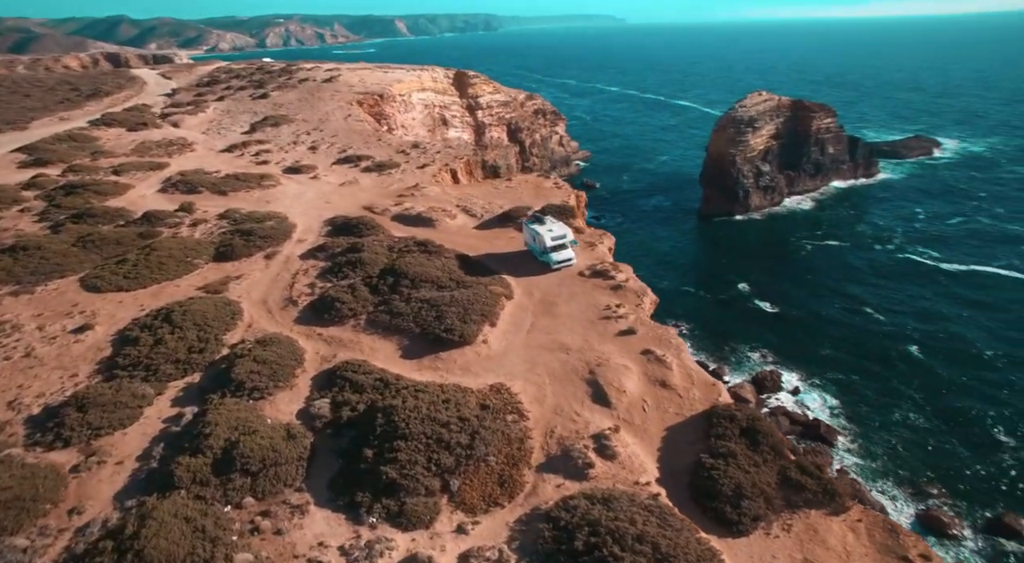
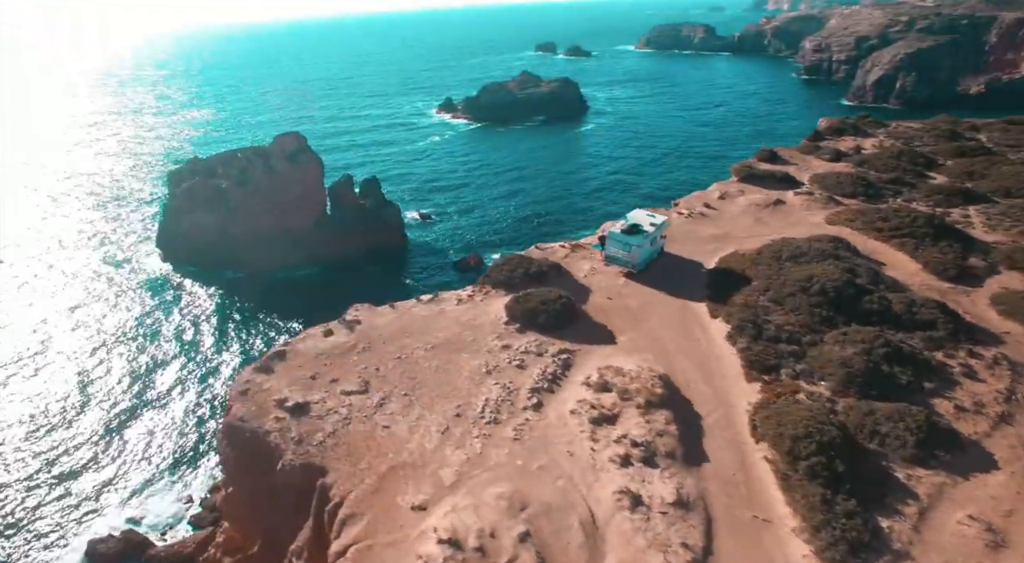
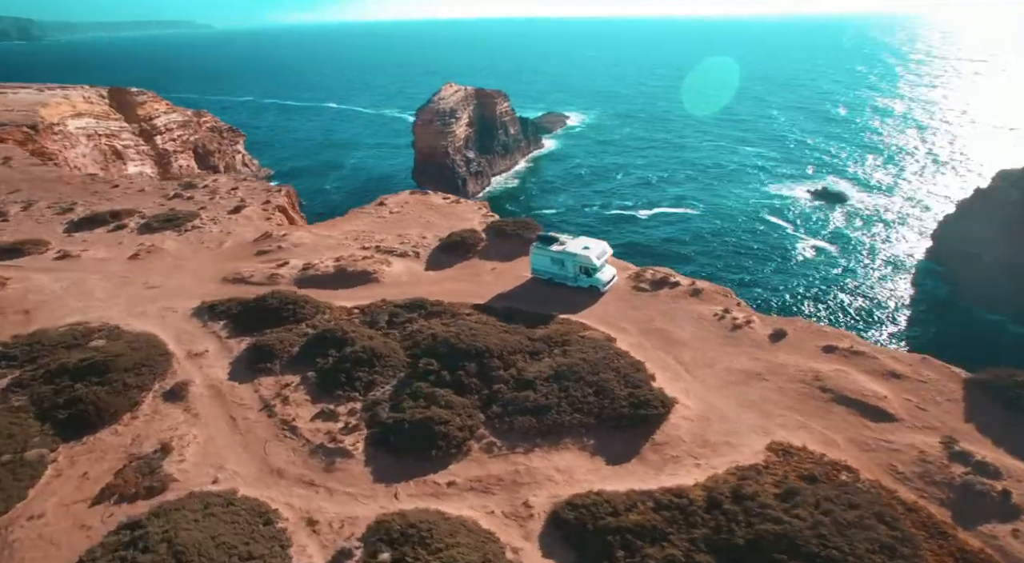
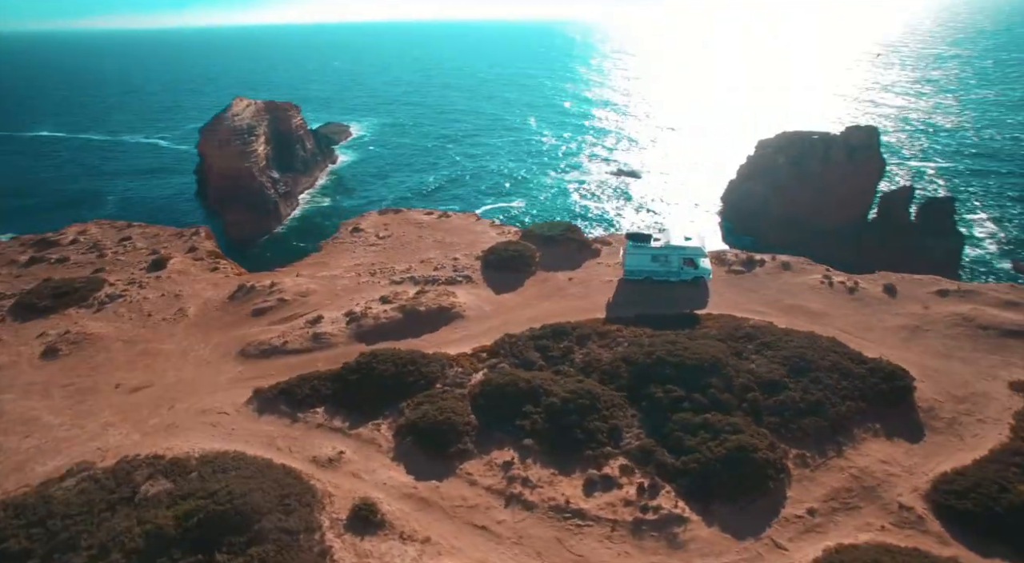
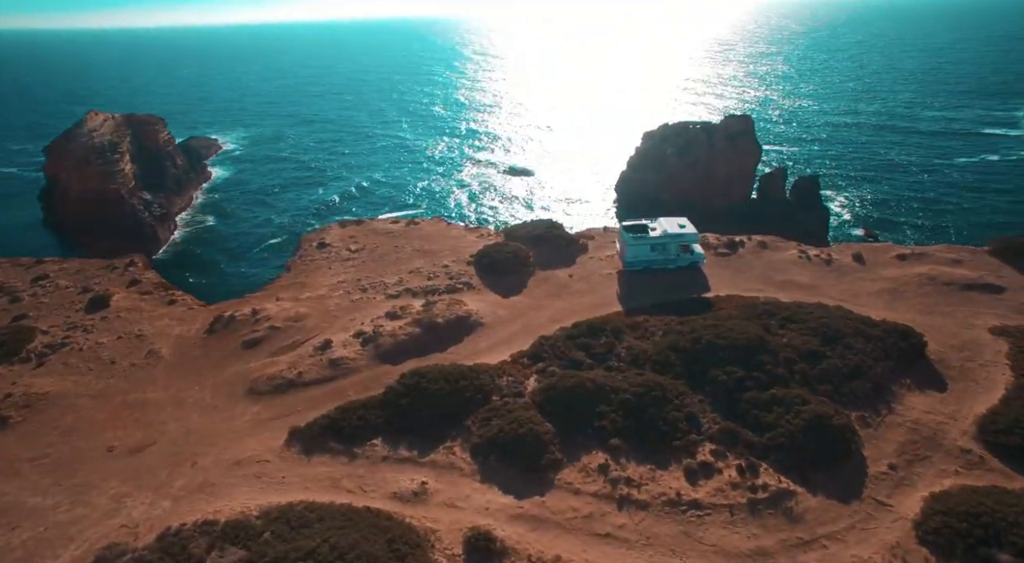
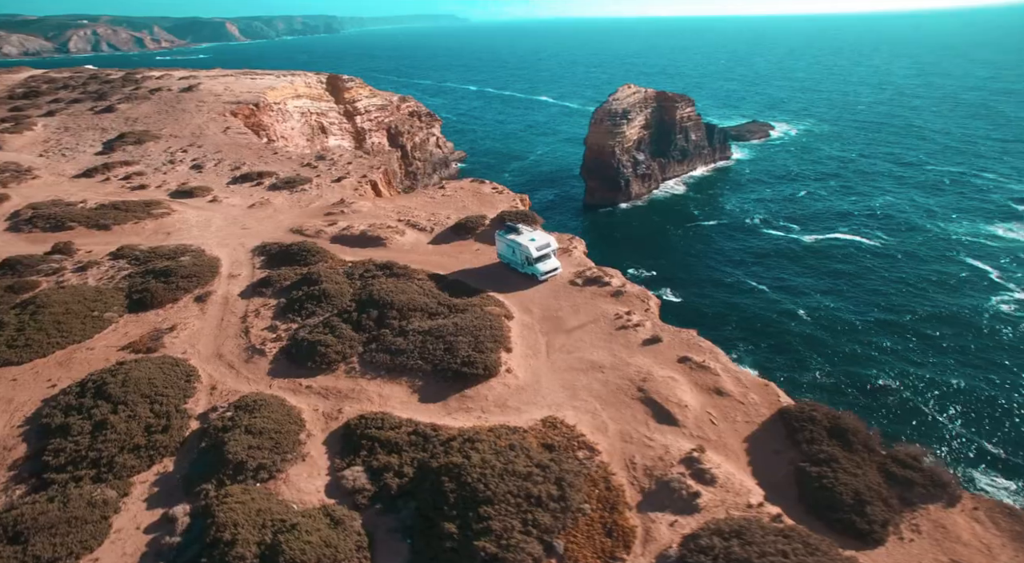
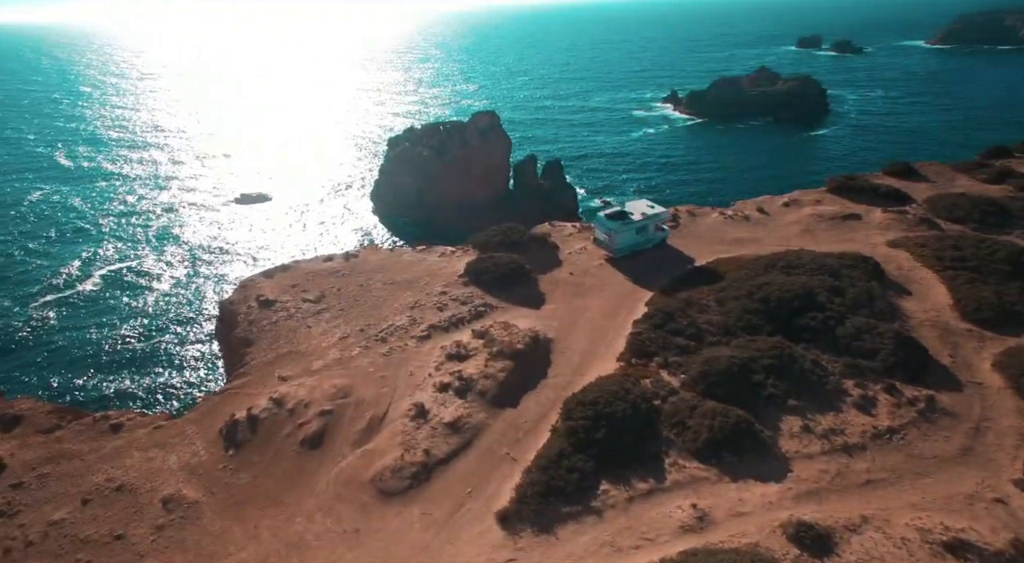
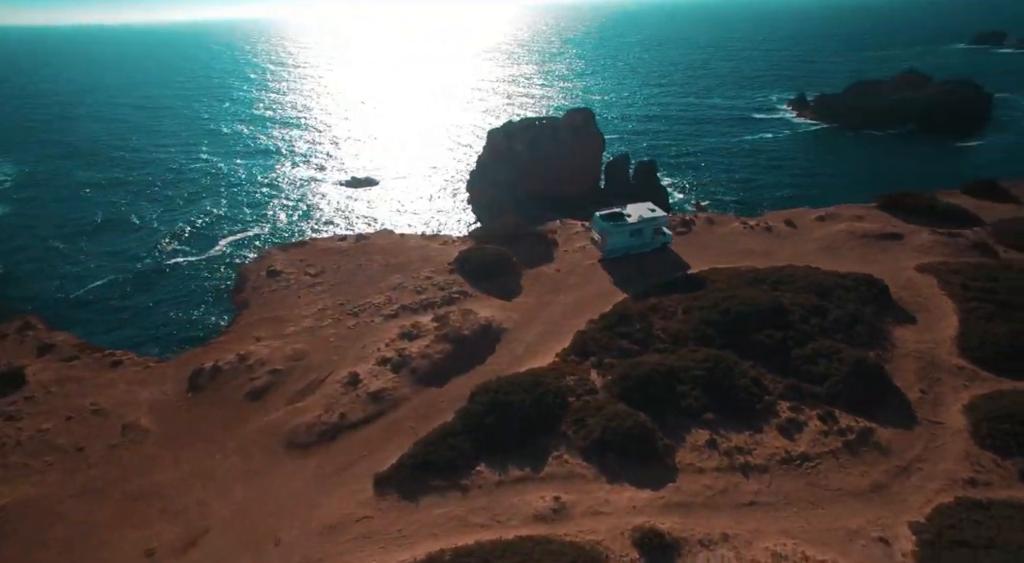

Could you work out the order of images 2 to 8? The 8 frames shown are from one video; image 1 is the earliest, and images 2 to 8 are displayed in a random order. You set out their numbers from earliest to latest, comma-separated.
6, 3, 4, 5, 8, 7, 2
